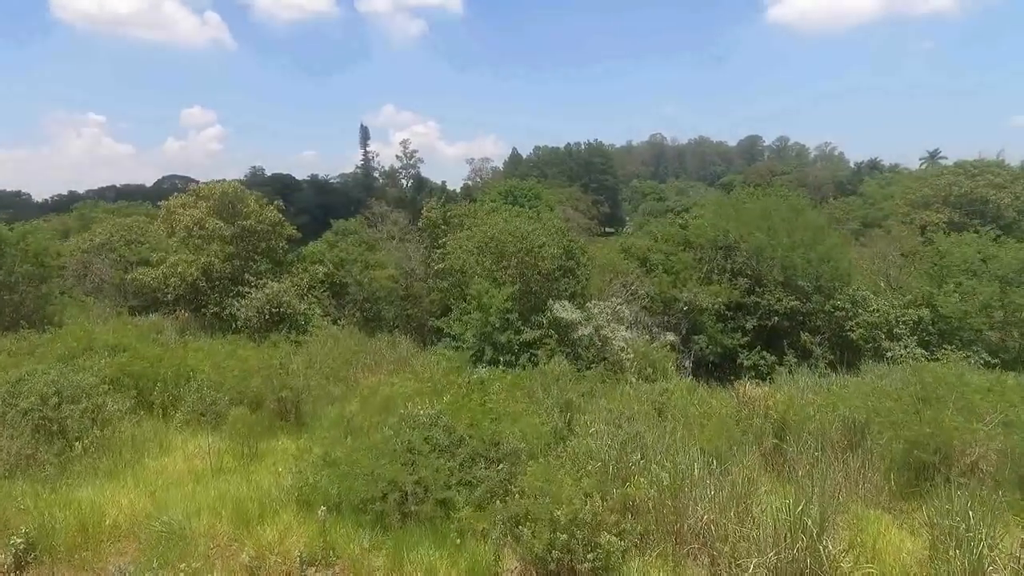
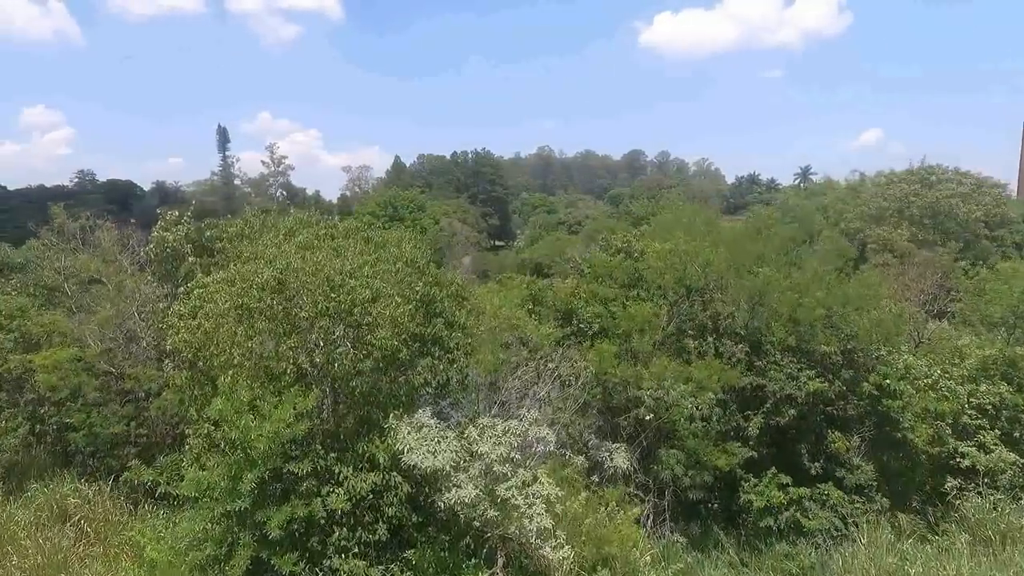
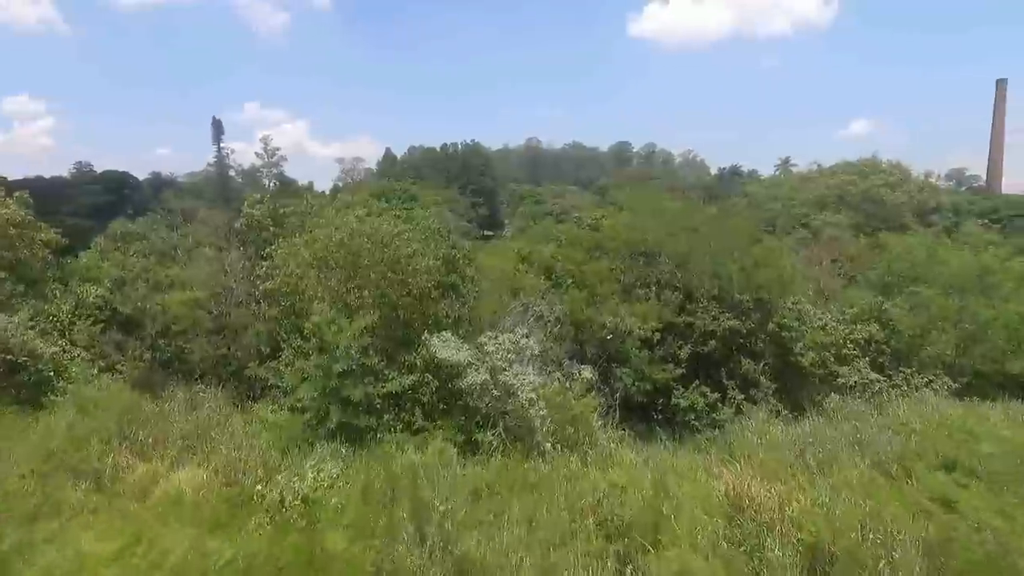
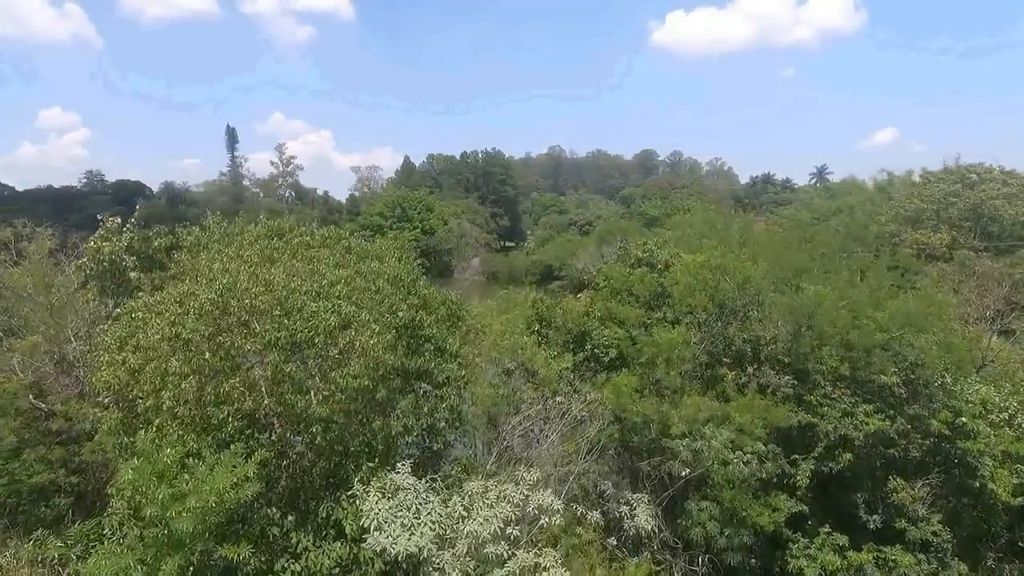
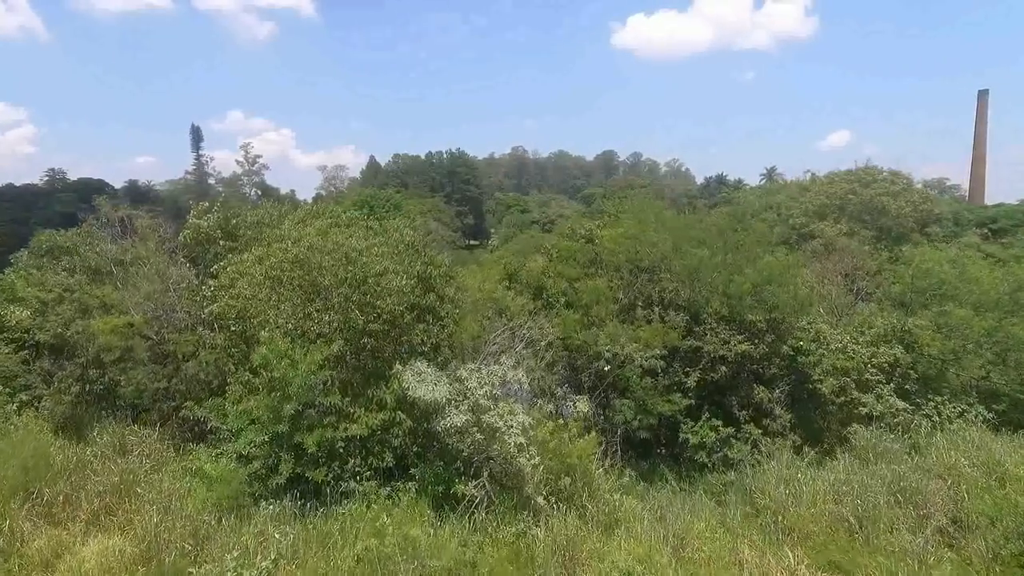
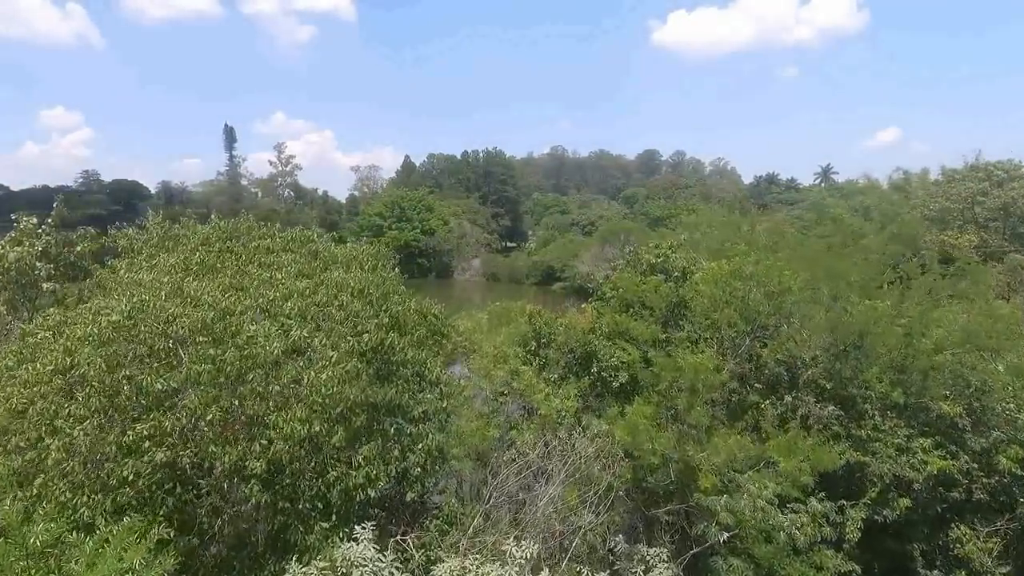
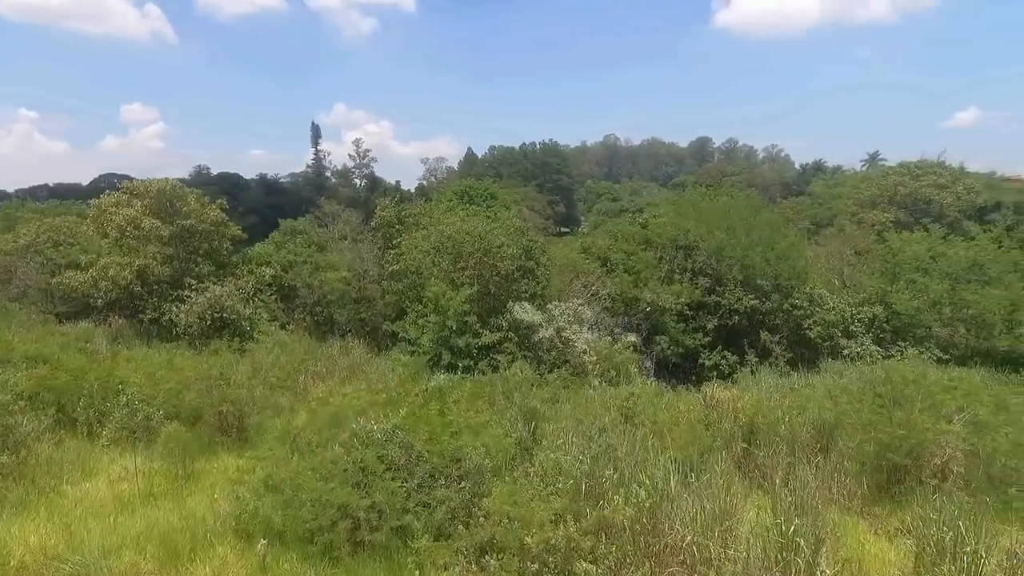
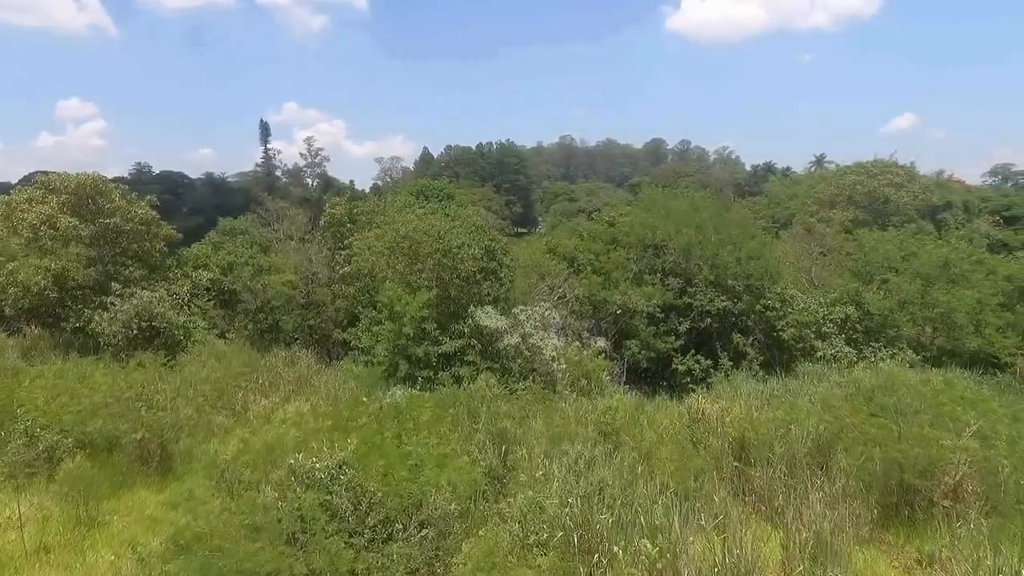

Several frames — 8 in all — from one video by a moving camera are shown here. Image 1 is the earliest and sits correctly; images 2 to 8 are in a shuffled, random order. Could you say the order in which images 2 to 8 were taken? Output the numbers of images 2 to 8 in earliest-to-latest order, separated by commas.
7, 8, 3, 5, 2, 4, 6
